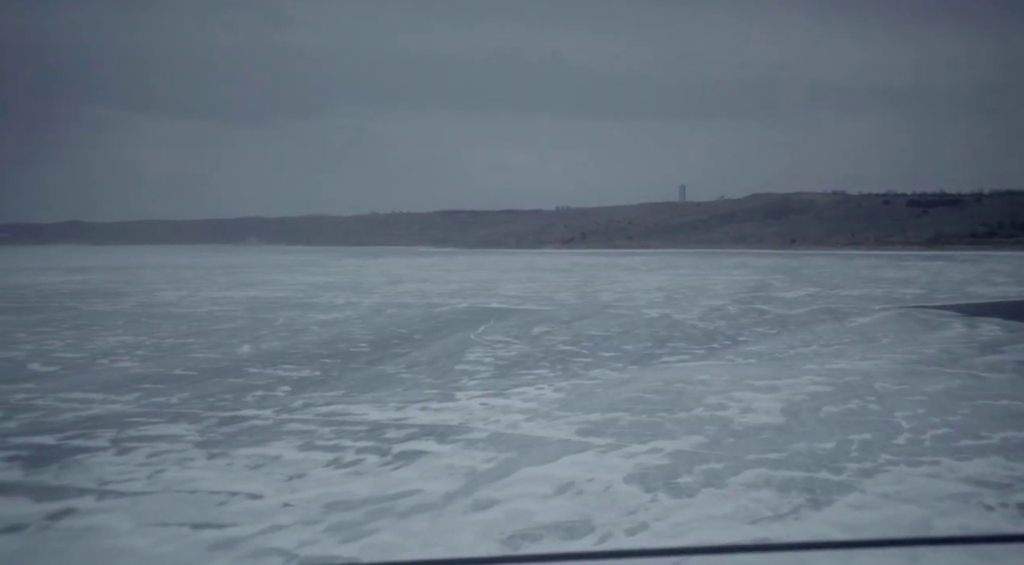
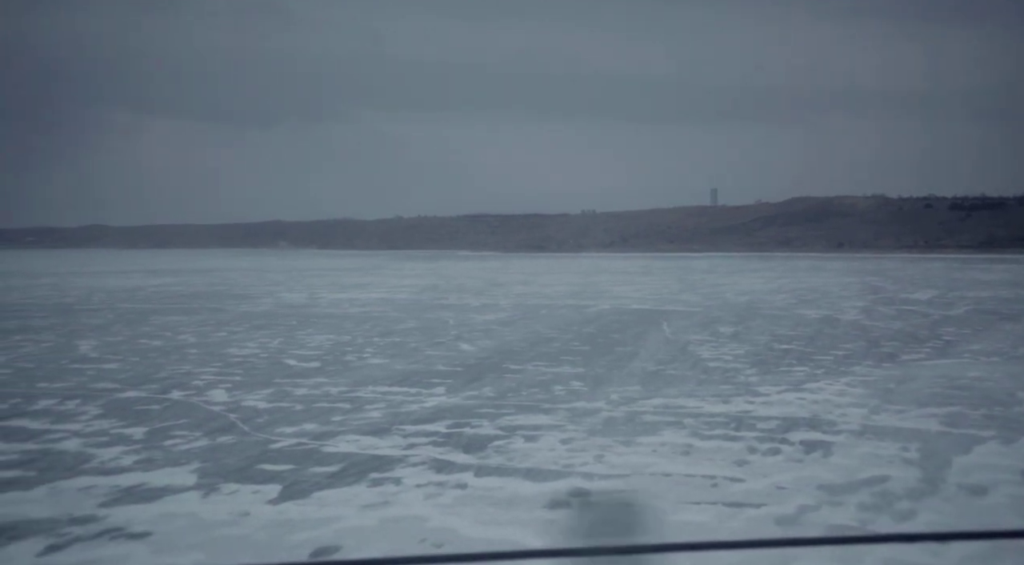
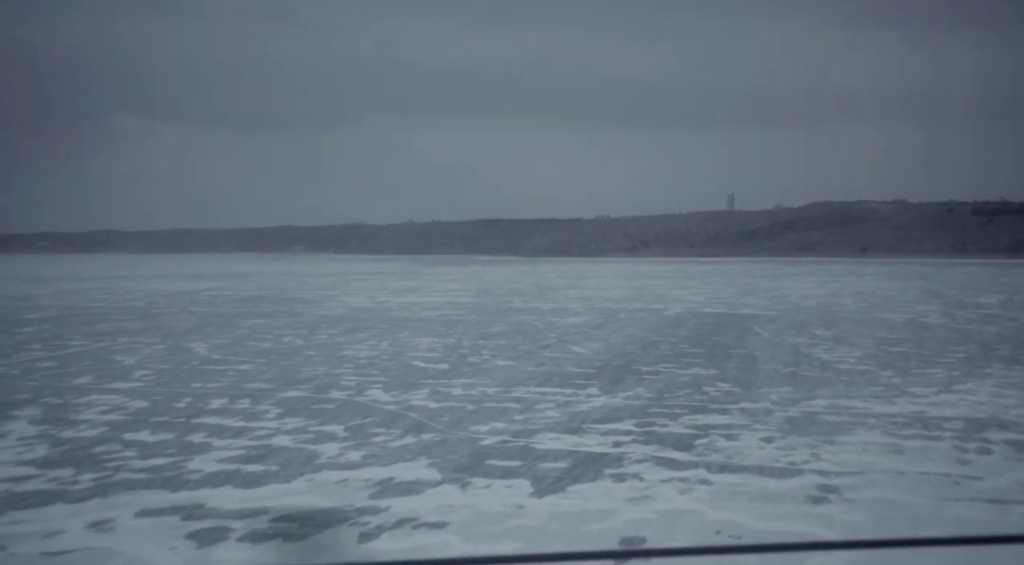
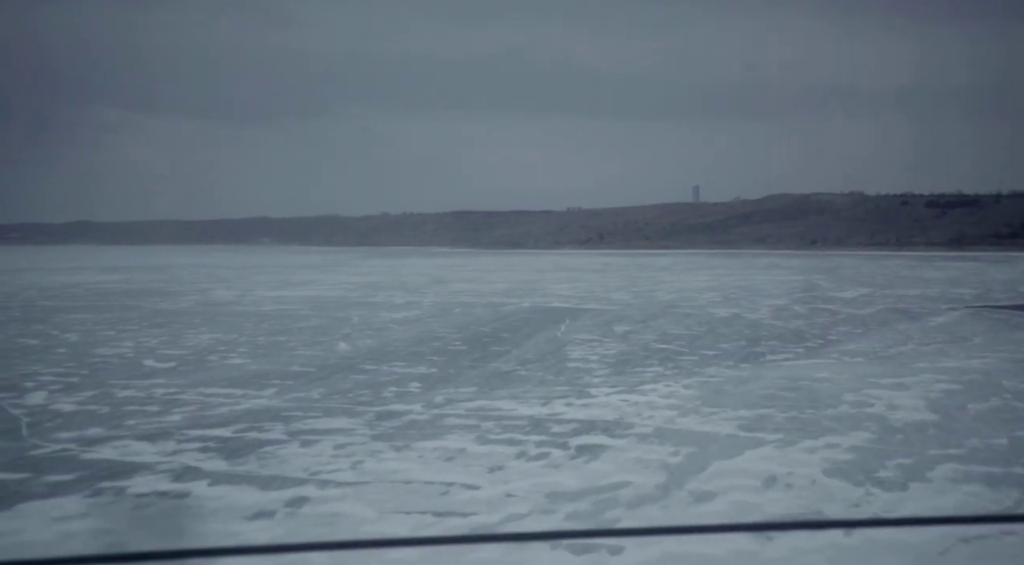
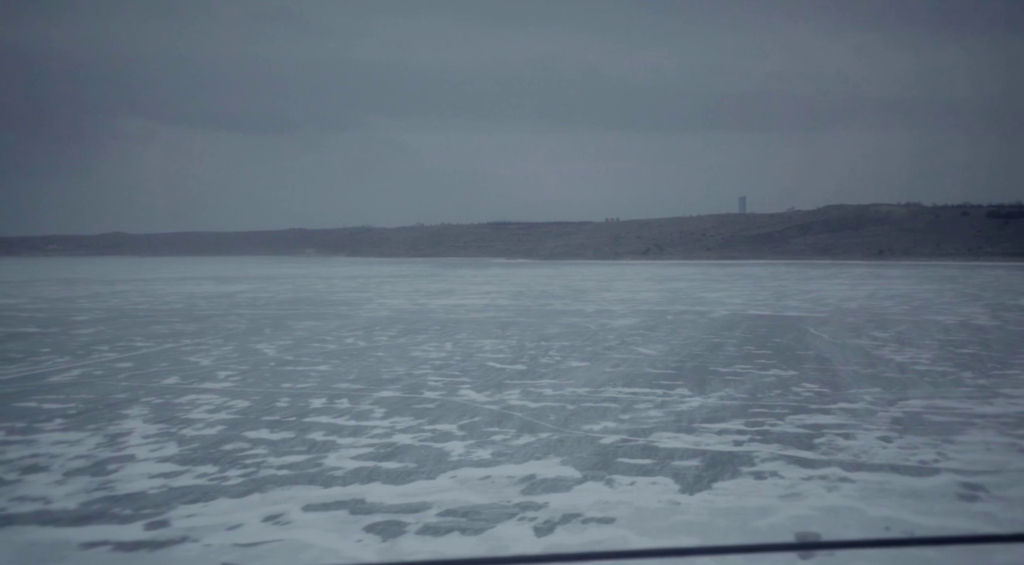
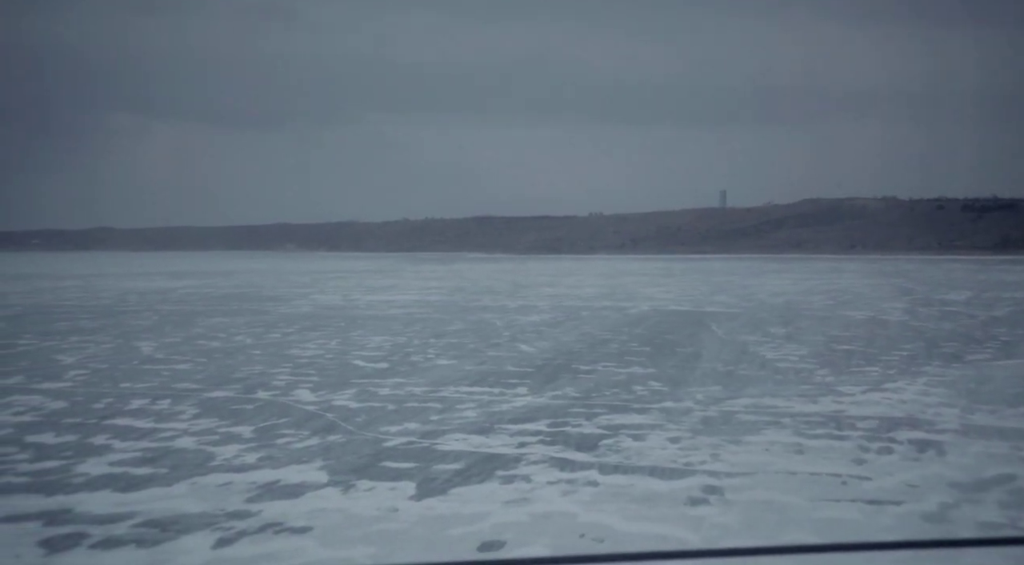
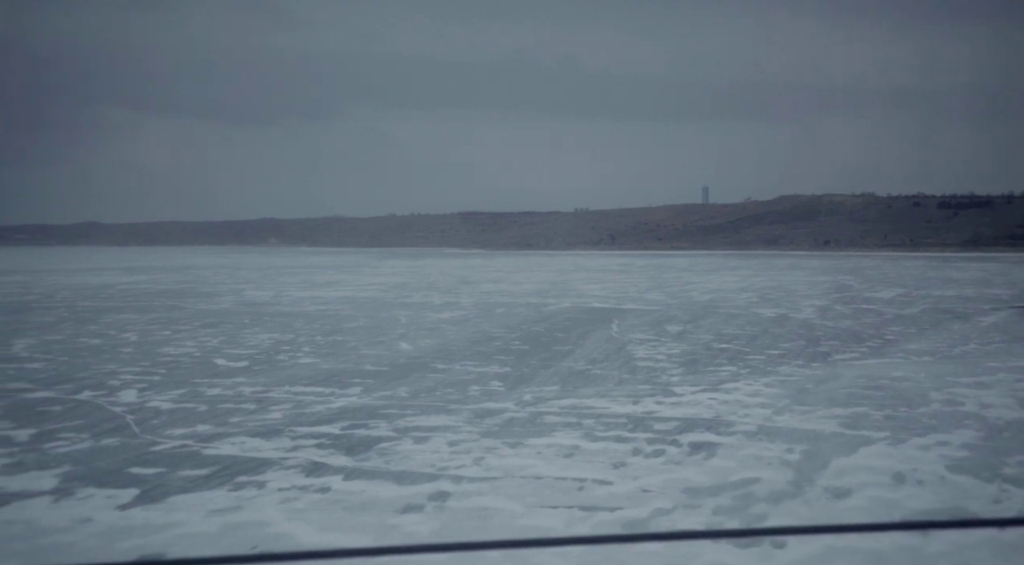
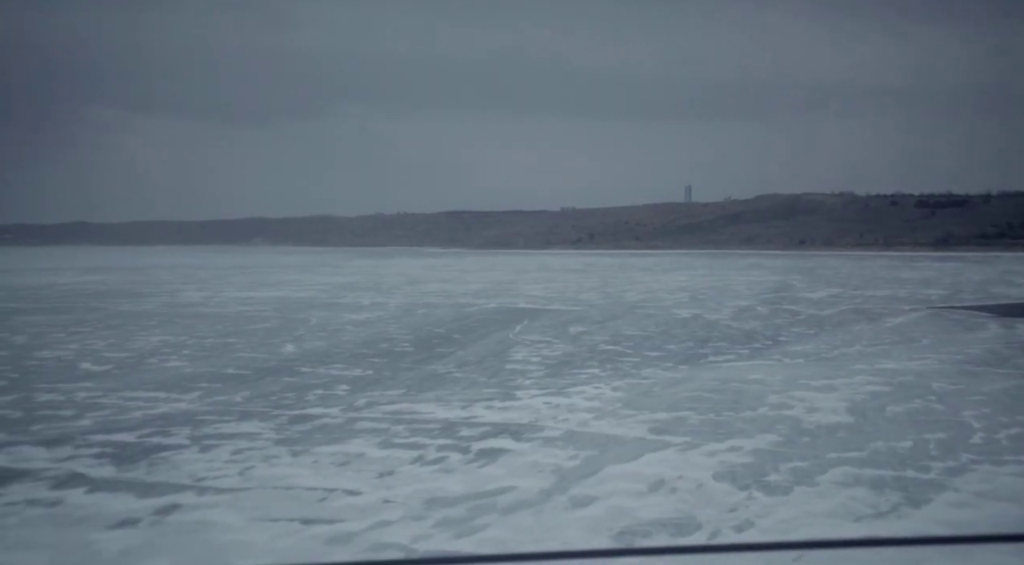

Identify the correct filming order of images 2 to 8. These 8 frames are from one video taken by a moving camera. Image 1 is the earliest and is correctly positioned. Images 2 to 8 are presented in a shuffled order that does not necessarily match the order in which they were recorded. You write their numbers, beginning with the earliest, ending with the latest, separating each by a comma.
8, 4, 7, 2, 6, 3, 5
